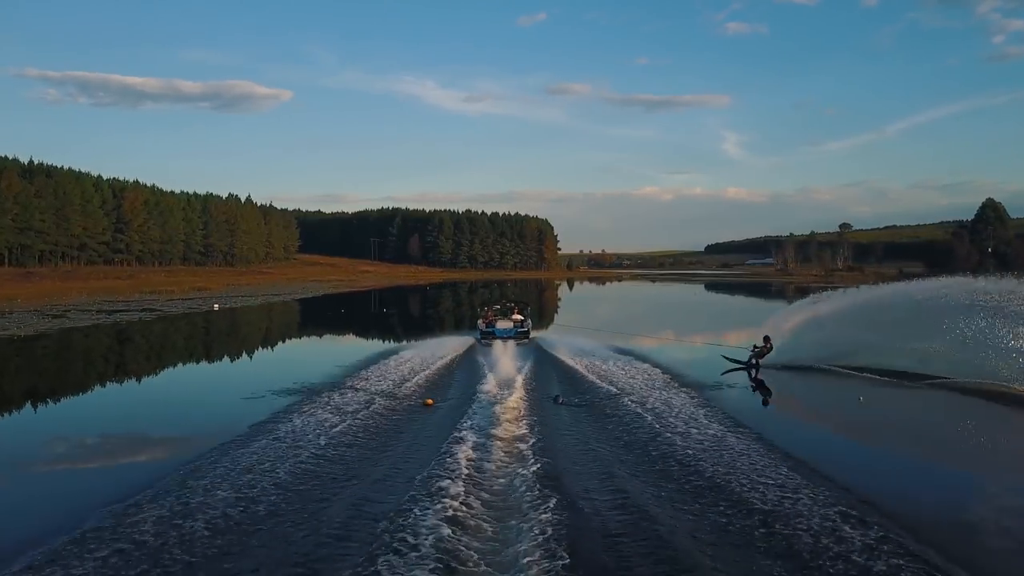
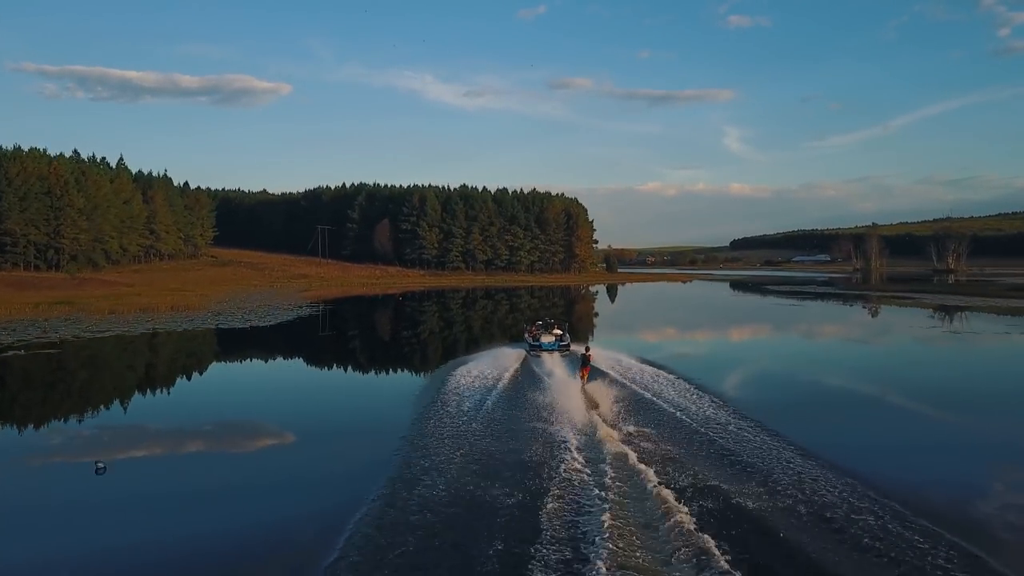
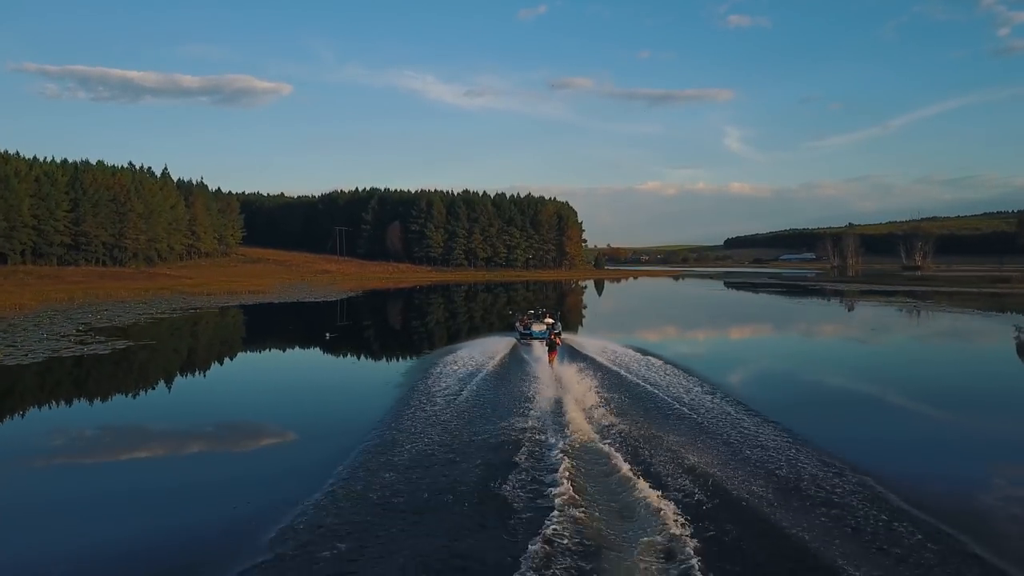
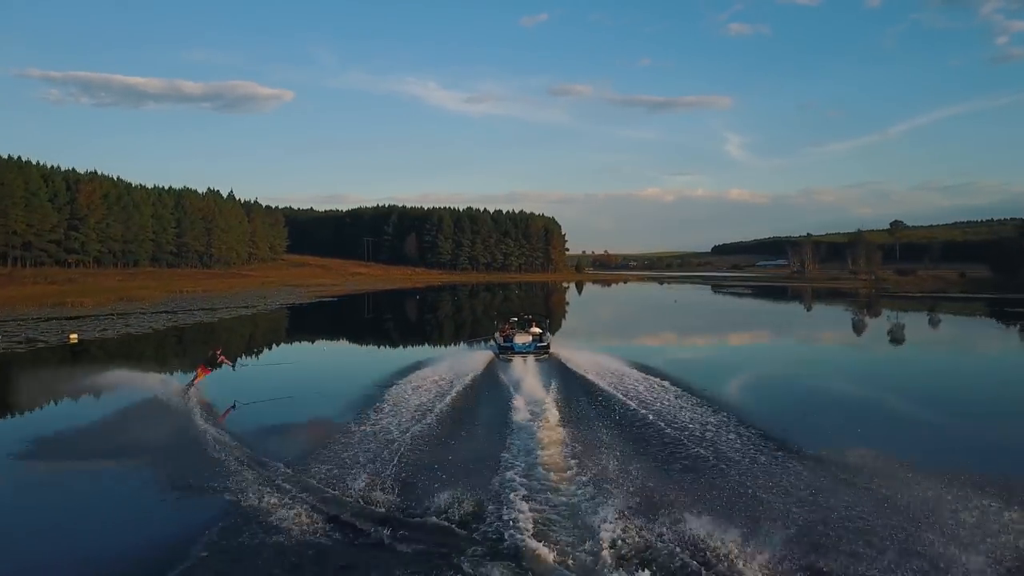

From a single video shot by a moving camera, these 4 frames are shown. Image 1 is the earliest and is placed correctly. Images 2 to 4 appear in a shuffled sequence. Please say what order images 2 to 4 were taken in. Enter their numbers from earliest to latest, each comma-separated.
4, 3, 2
